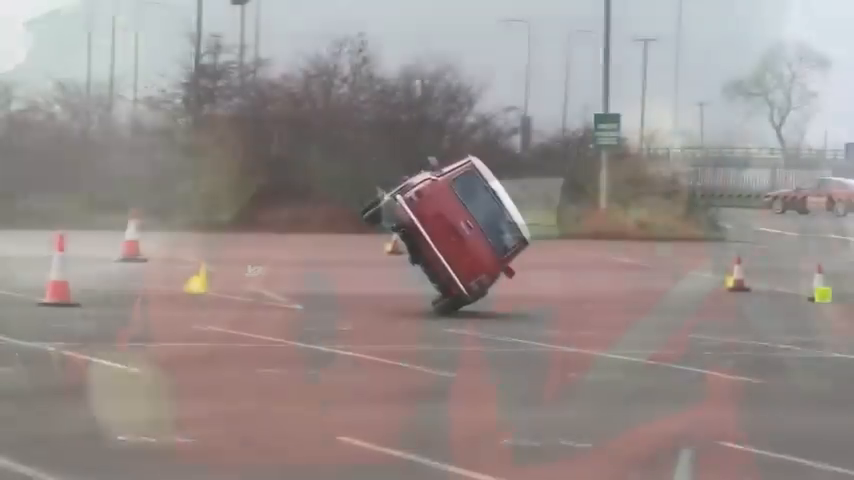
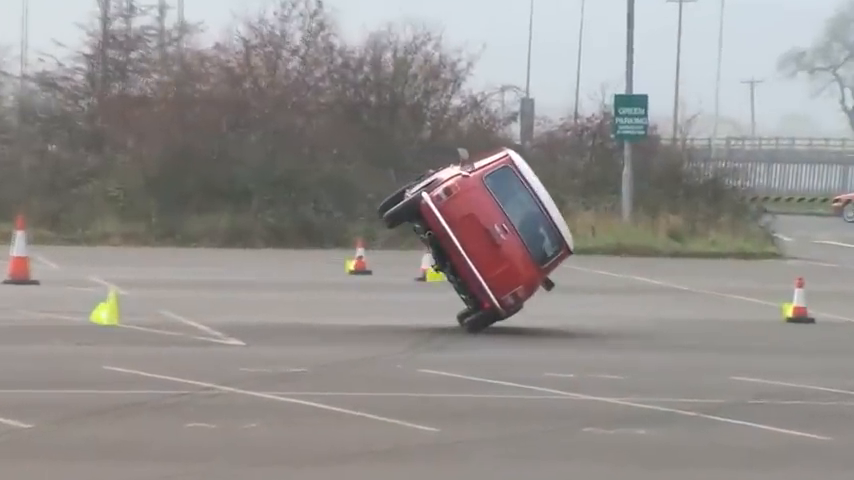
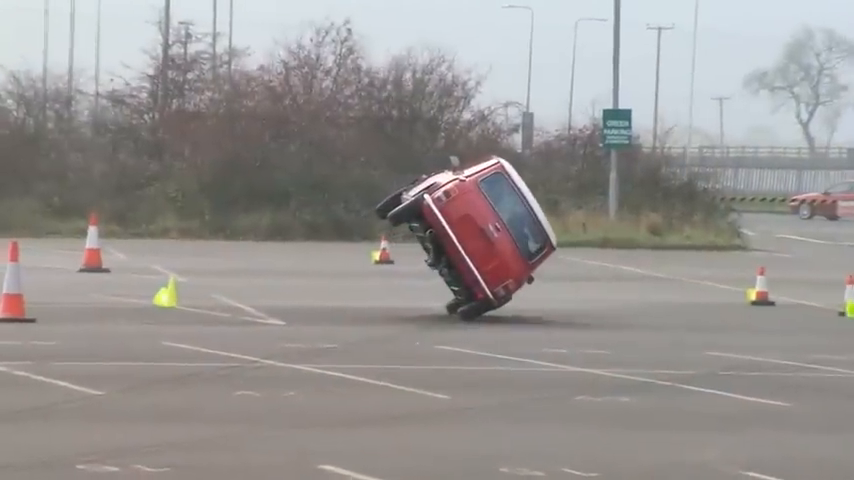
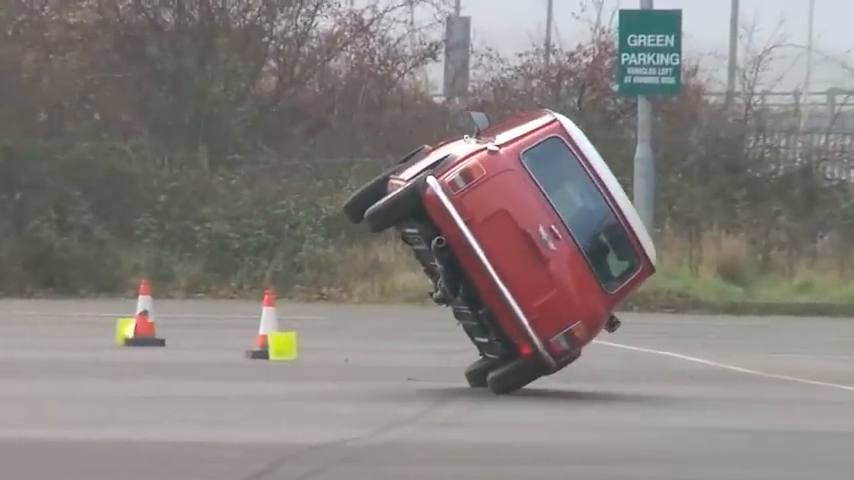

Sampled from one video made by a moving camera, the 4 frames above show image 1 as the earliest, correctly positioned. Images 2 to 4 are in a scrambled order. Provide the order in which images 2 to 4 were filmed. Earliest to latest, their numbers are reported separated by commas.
3, 2, 4
